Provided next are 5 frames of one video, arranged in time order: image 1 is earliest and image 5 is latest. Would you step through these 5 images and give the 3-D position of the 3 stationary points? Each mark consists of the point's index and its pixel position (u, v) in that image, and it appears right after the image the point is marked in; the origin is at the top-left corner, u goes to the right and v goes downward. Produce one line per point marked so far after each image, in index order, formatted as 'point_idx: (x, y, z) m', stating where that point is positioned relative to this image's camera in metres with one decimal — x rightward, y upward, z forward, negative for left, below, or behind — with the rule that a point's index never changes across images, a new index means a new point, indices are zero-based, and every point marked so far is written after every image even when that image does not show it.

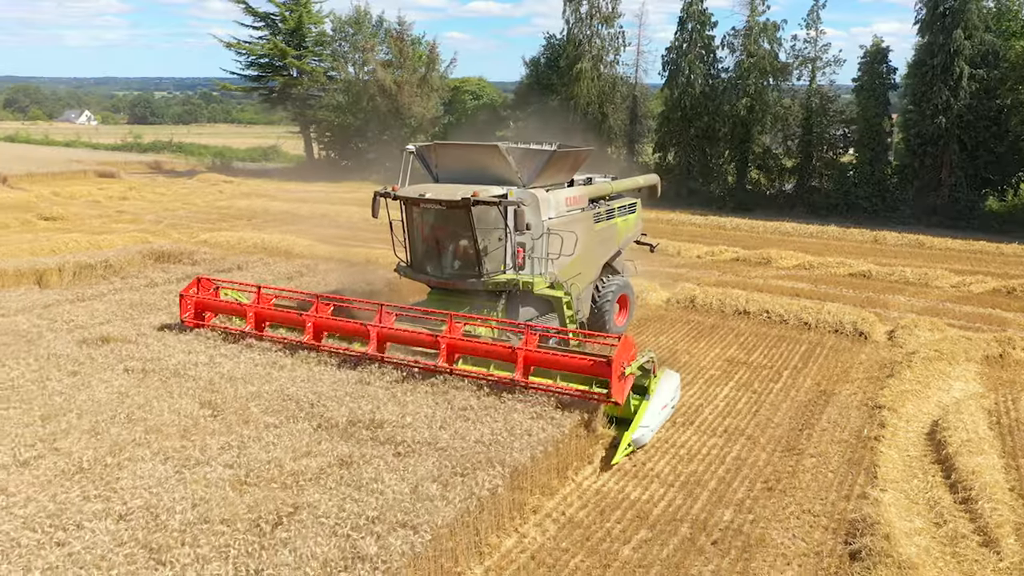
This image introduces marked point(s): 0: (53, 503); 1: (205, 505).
0: (-2.8, -1.3, +5.1) m
1: (-1.9, -1.4, +5.1) m
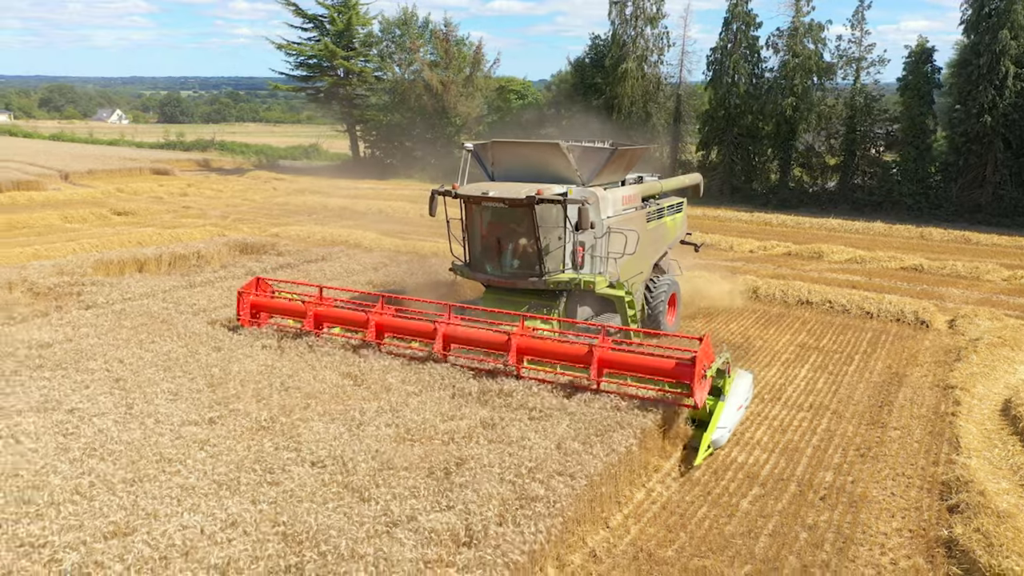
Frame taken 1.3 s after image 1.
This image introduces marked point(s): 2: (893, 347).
0: (-1.8, -1.2, +5.8) m
1: (-0.9, -1.2, +5.9) m
2: (+5.1, -0.8, +10.8) m
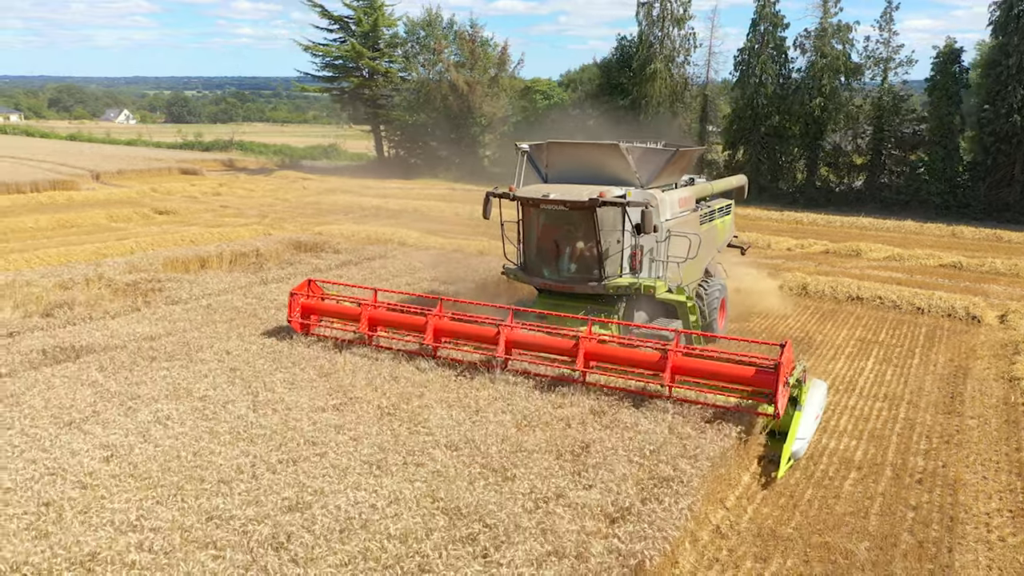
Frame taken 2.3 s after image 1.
0: (-0.9, -1.1, +6.2) m
1: (0.0, -1.1, +6.2) m
2: (+6.0, -0.7, +11.1) m
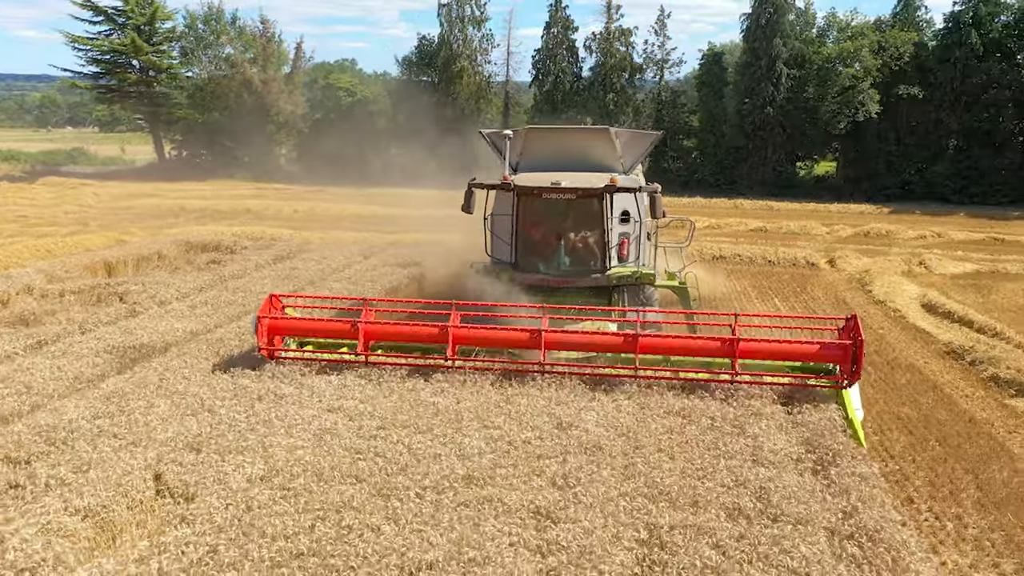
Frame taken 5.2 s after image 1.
0: (+0.3, -0.8, +7.2) m
1: (+1.2, -0.7, +7.6) m
2: (+5.2, +0.1, +14.1) m
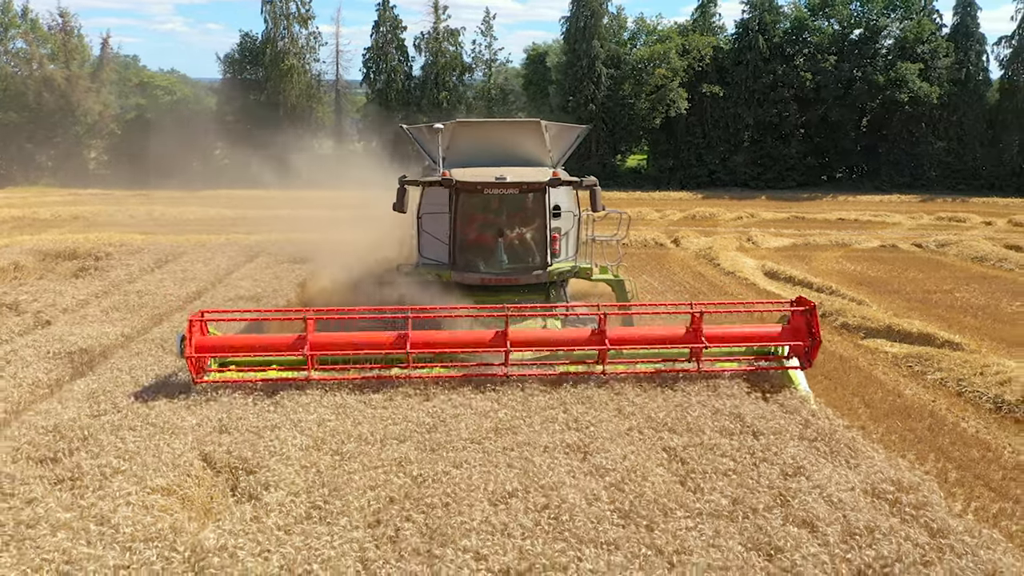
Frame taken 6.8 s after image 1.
0: (0.0, -0.6, +8.0) m
1: (+0.7, -0.5, +8.5) m
2: (+3.0, +0.6, +15.8) m
